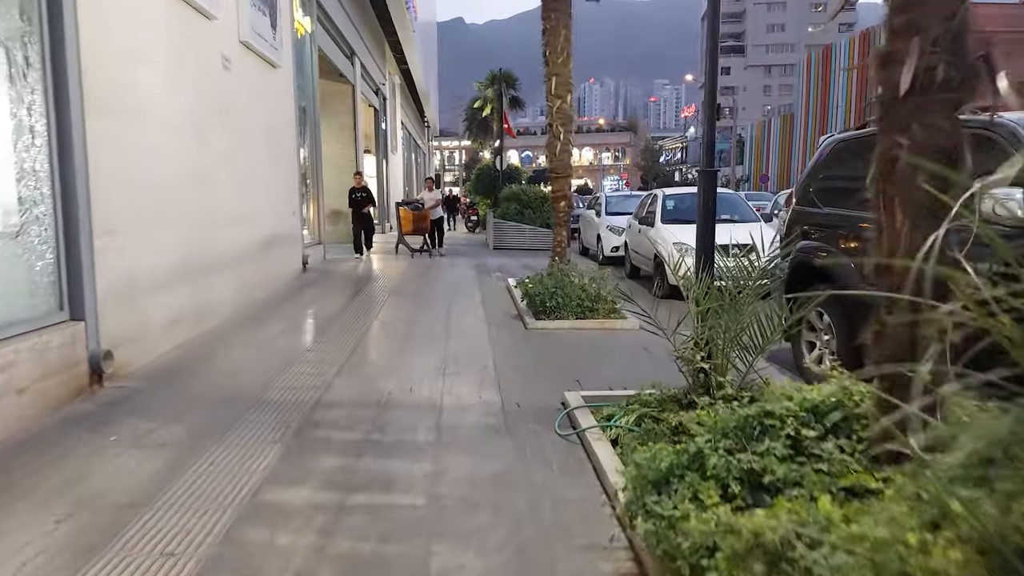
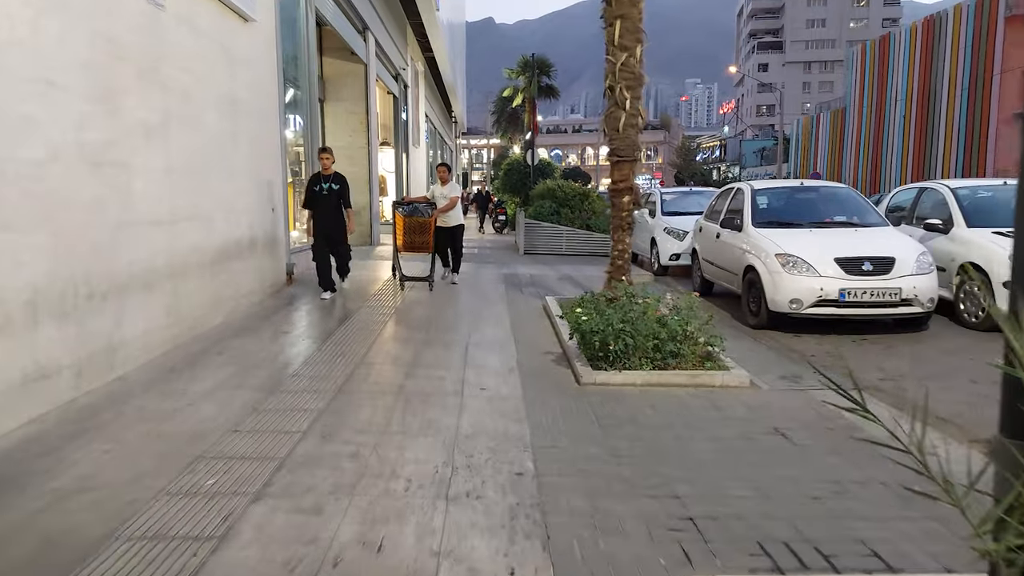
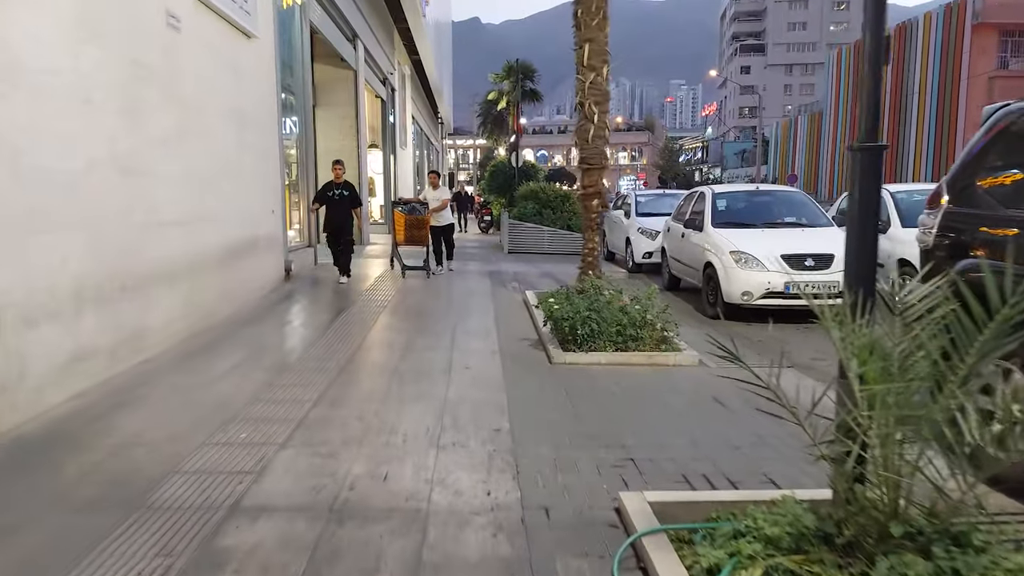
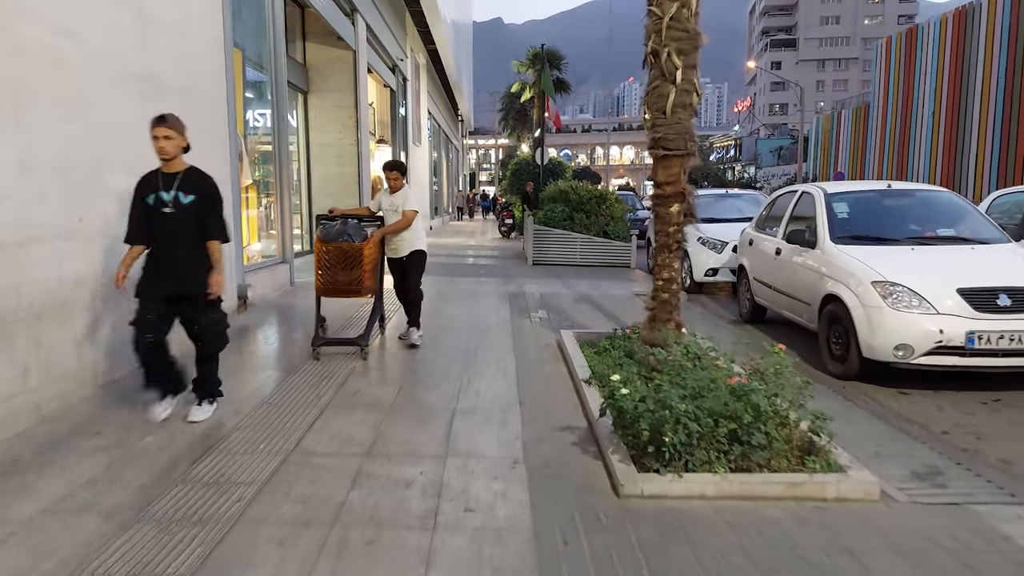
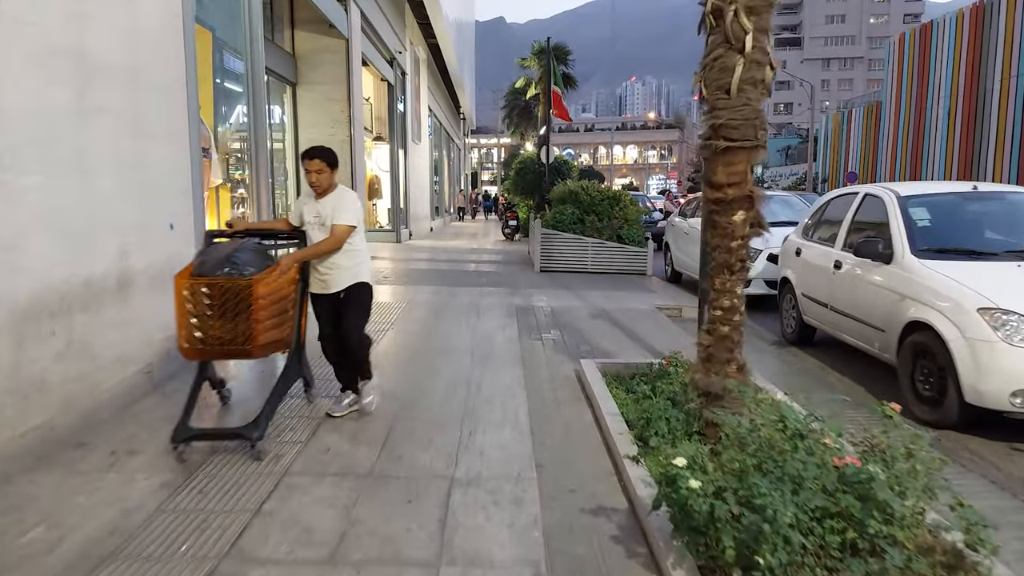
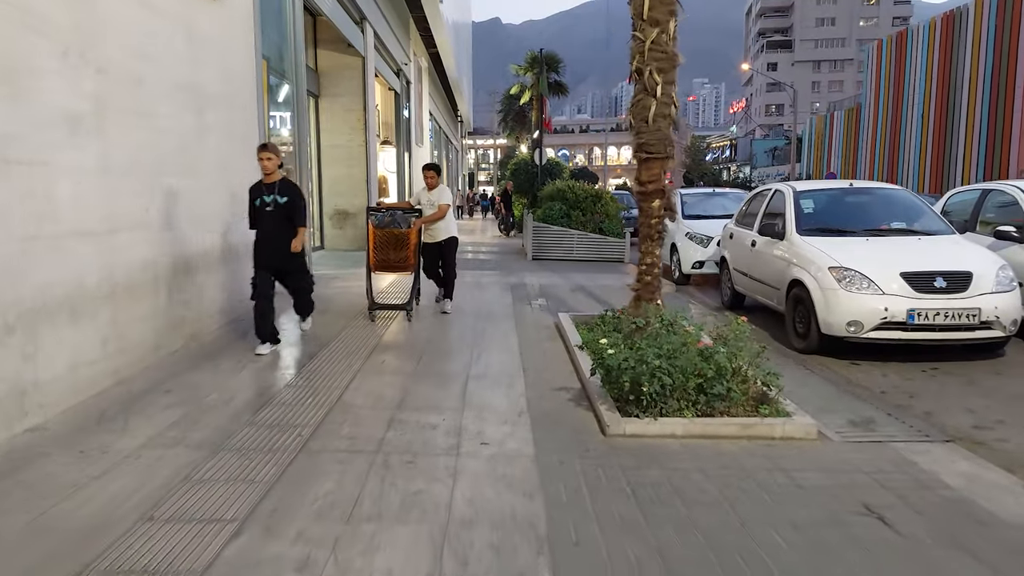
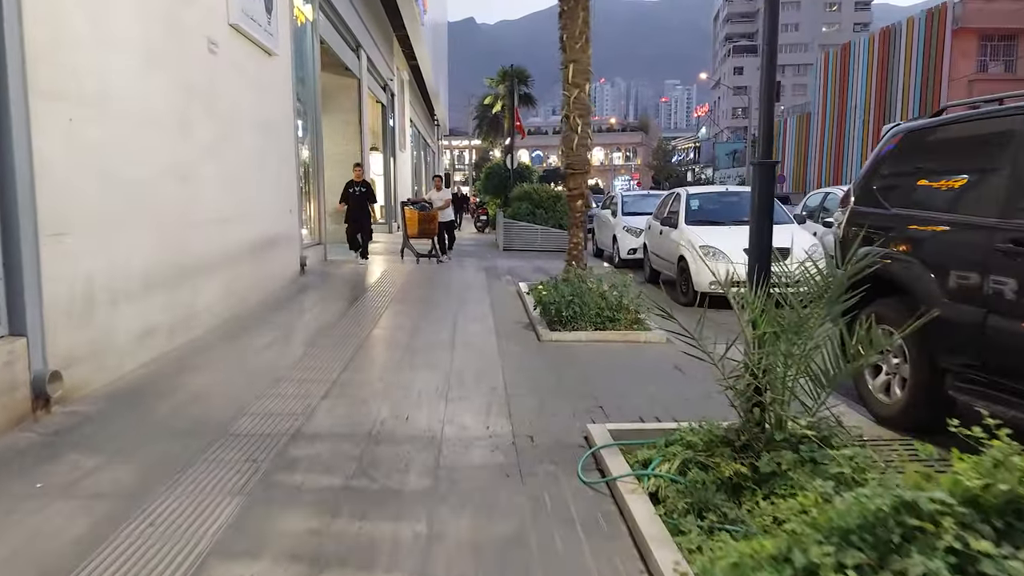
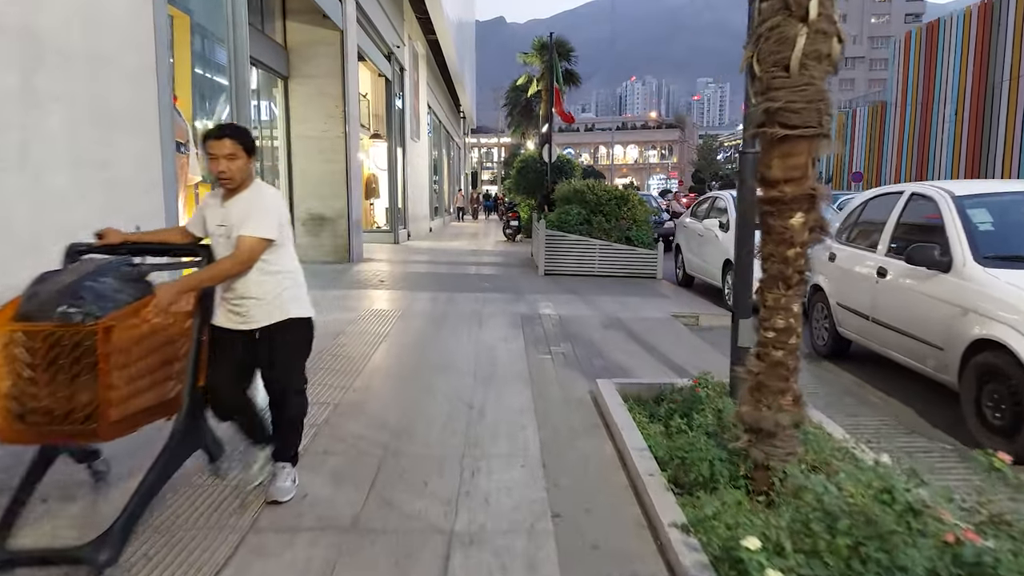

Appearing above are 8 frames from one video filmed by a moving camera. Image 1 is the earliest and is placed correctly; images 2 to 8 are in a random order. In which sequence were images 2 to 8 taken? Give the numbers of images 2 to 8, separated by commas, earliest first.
7, 3, 2, 6, 4, 5, 8
